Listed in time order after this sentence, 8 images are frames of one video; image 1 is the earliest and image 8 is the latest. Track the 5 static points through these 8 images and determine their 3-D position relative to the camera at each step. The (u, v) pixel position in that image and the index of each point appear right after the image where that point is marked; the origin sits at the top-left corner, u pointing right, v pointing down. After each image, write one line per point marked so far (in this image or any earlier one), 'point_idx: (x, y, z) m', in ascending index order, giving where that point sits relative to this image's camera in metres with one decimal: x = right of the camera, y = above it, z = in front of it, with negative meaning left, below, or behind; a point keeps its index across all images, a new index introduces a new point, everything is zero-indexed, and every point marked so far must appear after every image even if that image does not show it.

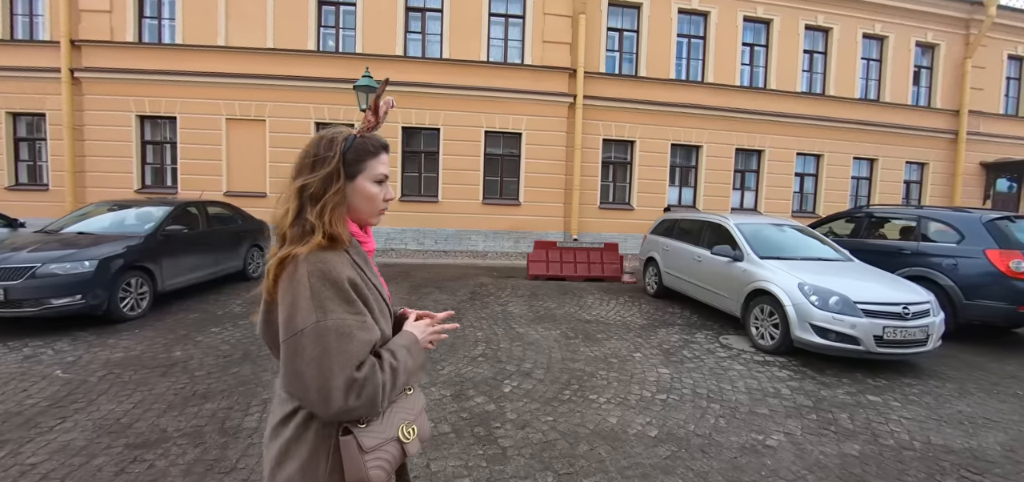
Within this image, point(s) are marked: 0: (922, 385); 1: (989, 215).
0: (+4.2, -1.5, +3.8) m
1: (+6.5, +0.4, +5.2) m
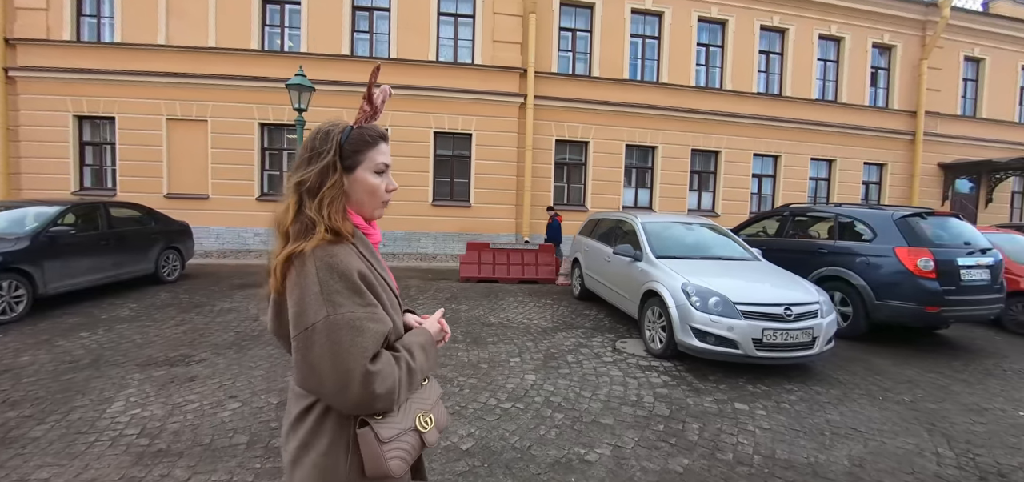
0: (+2.7, -1.4, +3.6) m
1: (+5.1, +0.4, +5.0) m
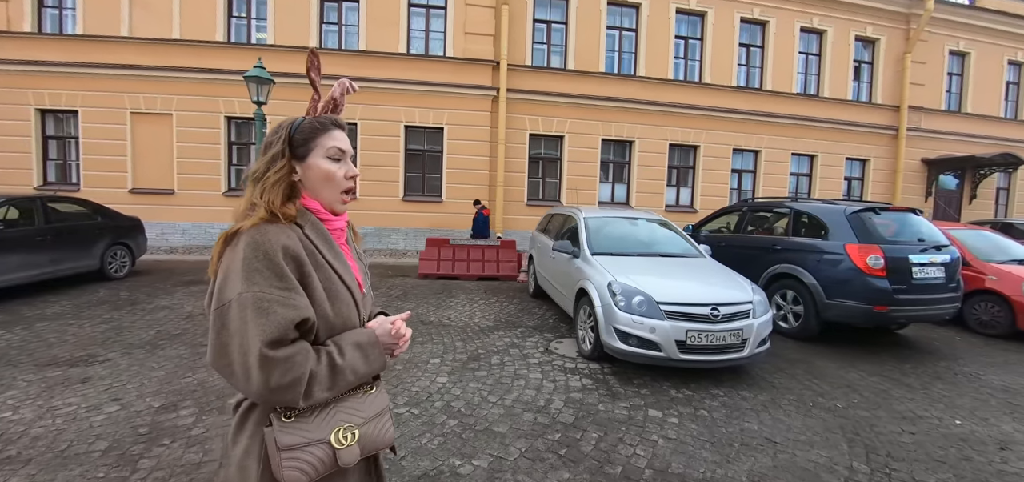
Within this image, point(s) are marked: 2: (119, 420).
0: (+1.9, -1.4, +3.3) m
1: (+4.2, +0.4, +4.8) m
2: (-3.1, -1.4, +3.0) m
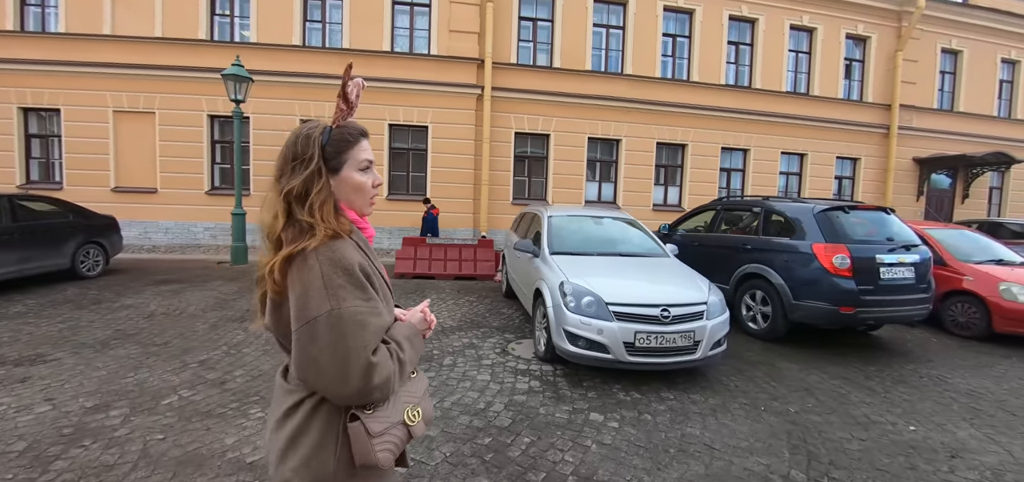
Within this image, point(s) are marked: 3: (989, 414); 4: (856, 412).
0: (+1.4, -1.4, +3.2) m
1: (+3.8, +0.4, +4.6) m
2: (-3.6, -1.4, +2.9) m
3: (+4.0, -1.5, +3.2) m
4: (+2.9, -1.4, +3.2) m
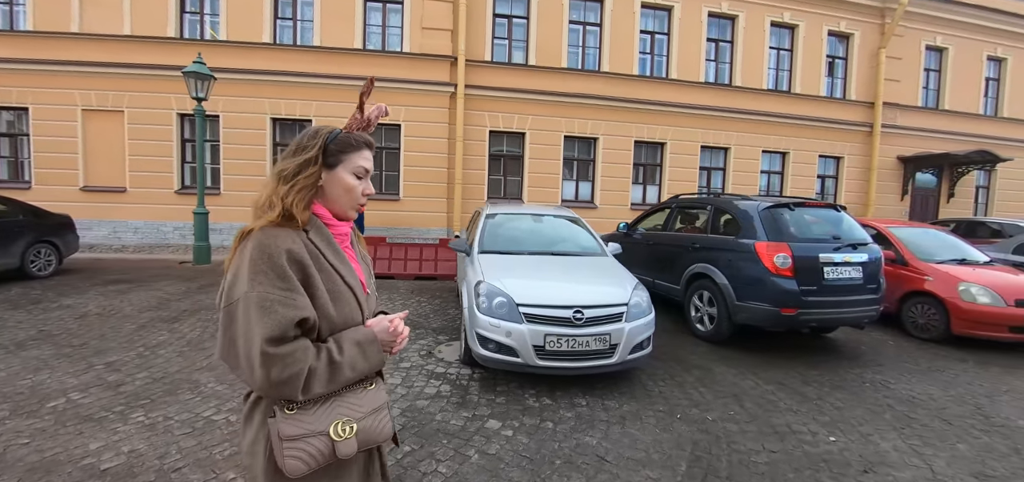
0: (+0.6, -1.3, +3.0) m
1: (+3.0, +0.4, +4.4) m
2: (-4.4, -1.3, +2.7) m
3: (+3.3, -1.5, +3.0) m
4: (+2.1, -1.4, +3.0) m
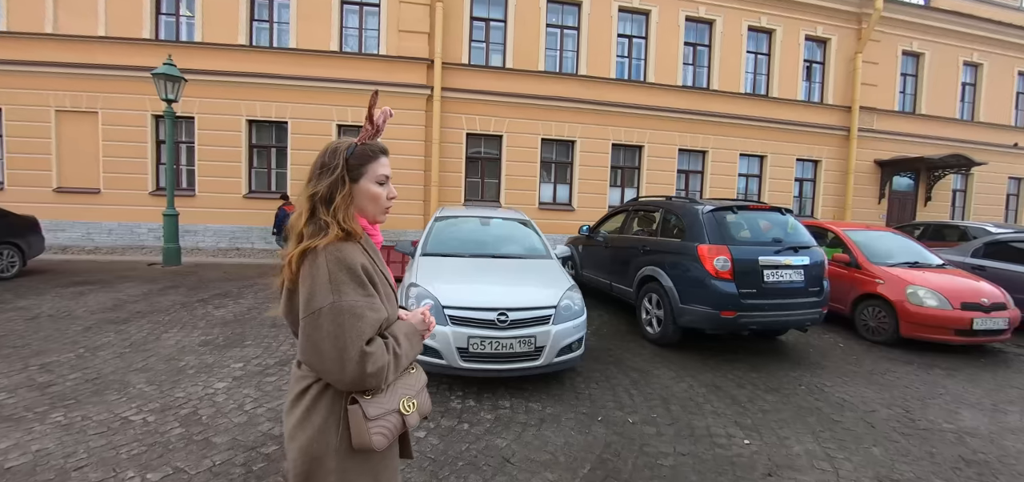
0: (0.0, -1.3, +3.0) m
1: (+2.4, +0.4, +4.4) m
2: (-5.0, -1.3, +2.7) m
3: (+2.6, -1.5, +3.0) m
4: (+1.5, -1.4, +3.0) m
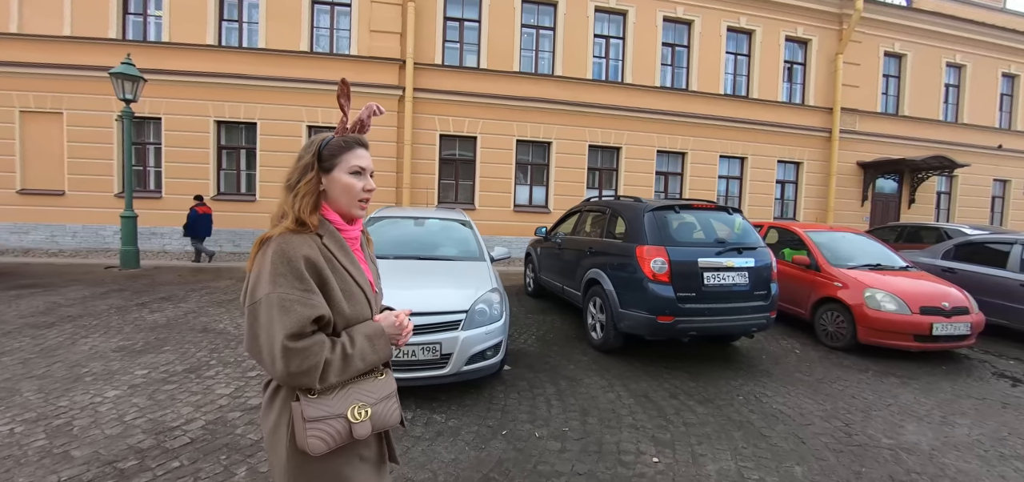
0: (-0.7, -1.3, +2.8) m
1: (+1.6, +0.4, +4.2) m
2: (-5.7, -1.3, +2.5) m
3: (+1.9, -1.5, +2.8) m
4: (+0.7, -1.4, +2.7) m
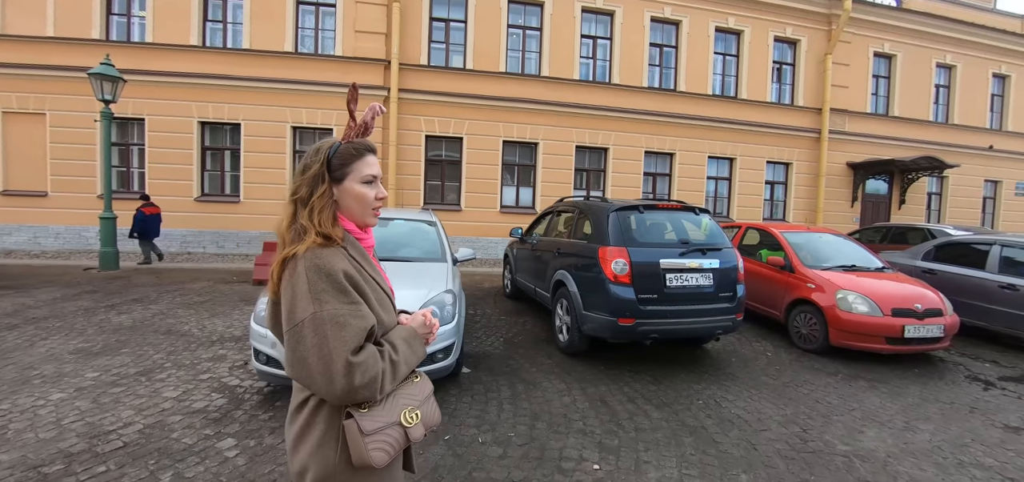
0: (-1.1, -1.3, +2.7) m
1: (+1.2, +0.4, +4.2) m
2: (-6.1, -1.3, +2.5) m
3: (+1.5, -1.5, +2.7) m
4: (+0.3, -1.4, +2.7) m
